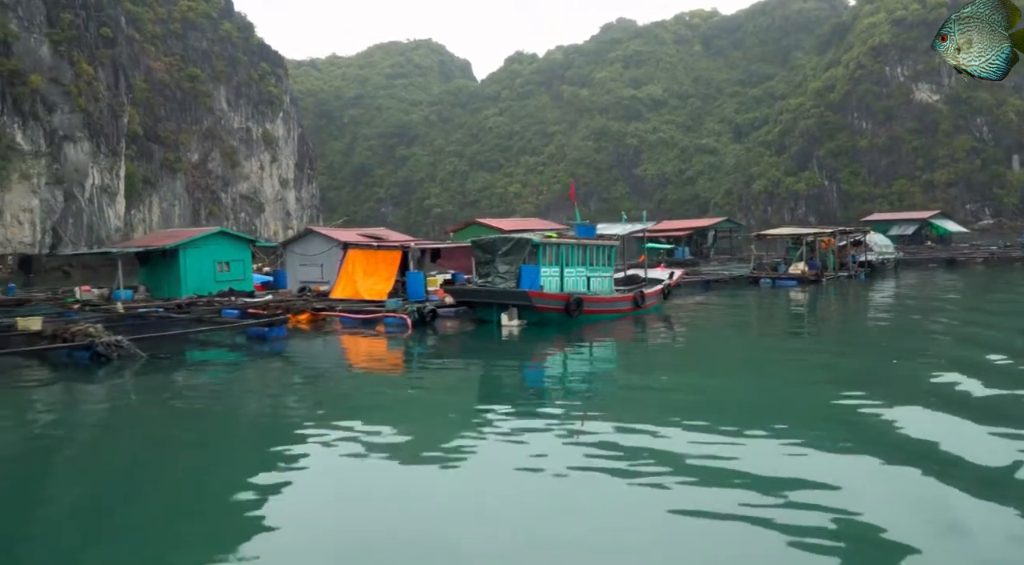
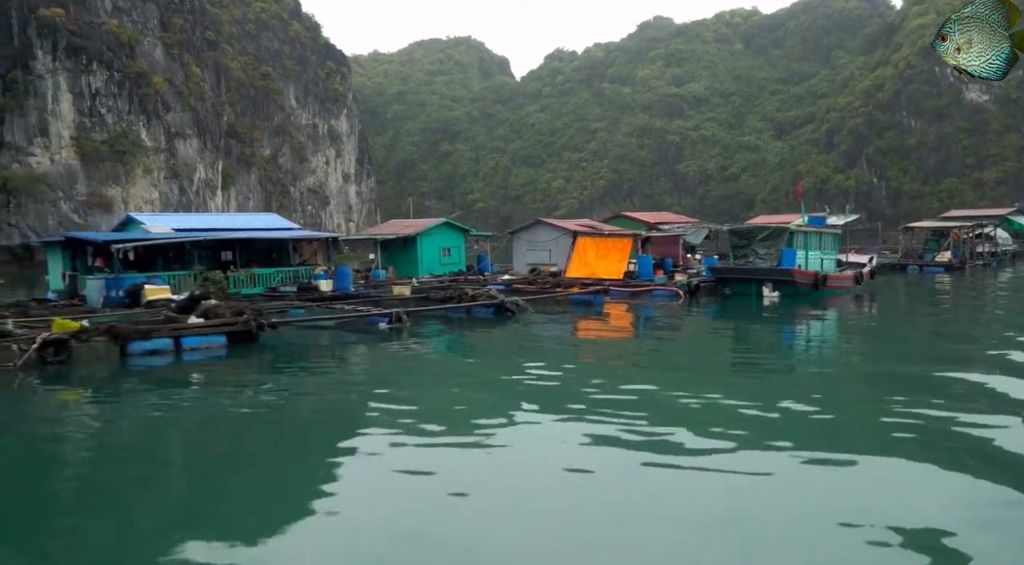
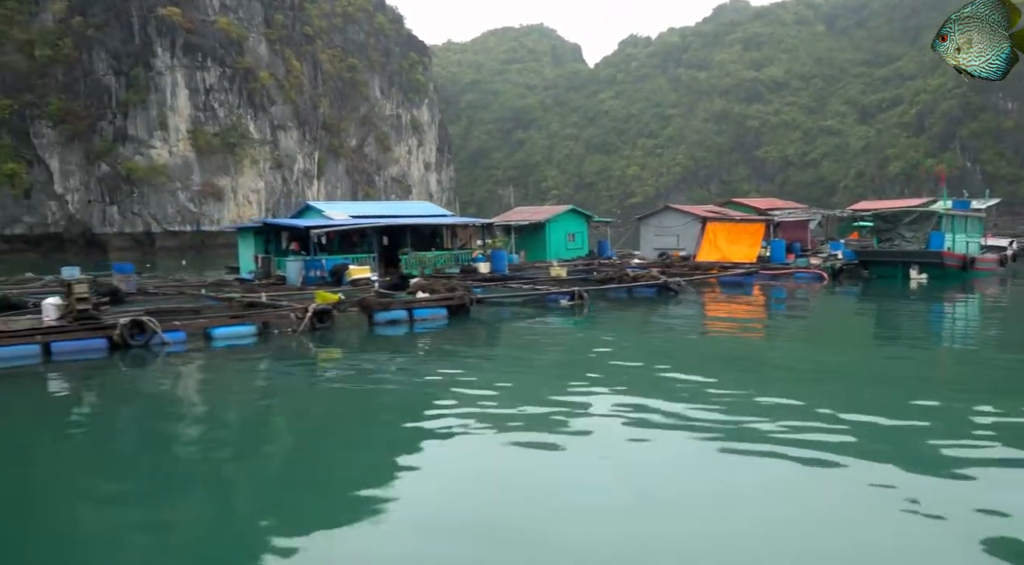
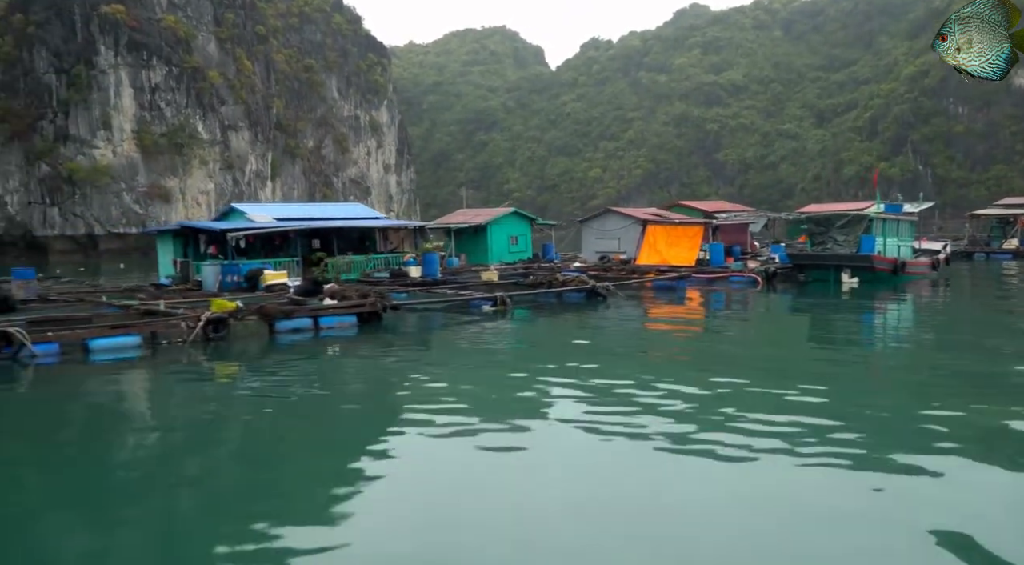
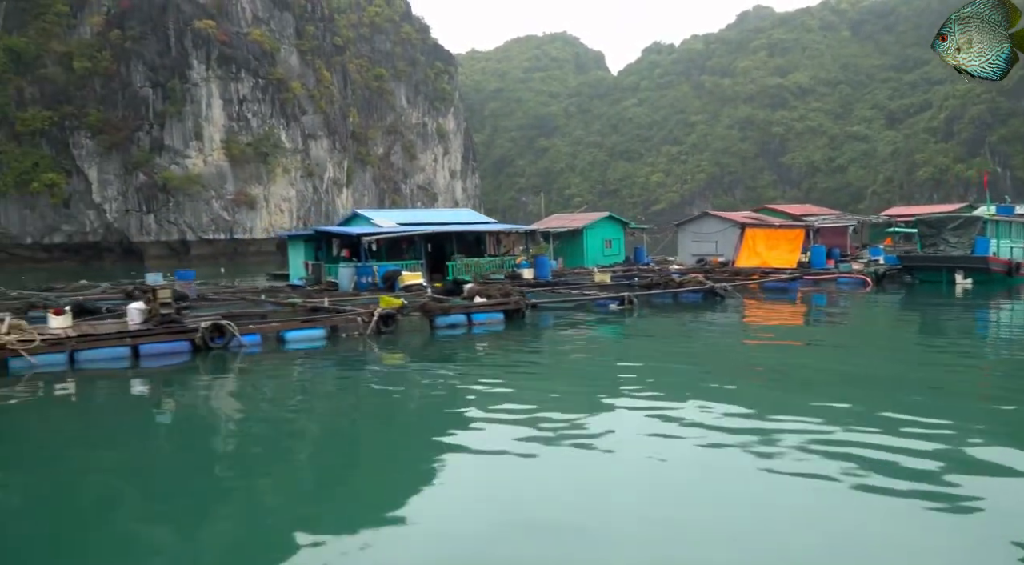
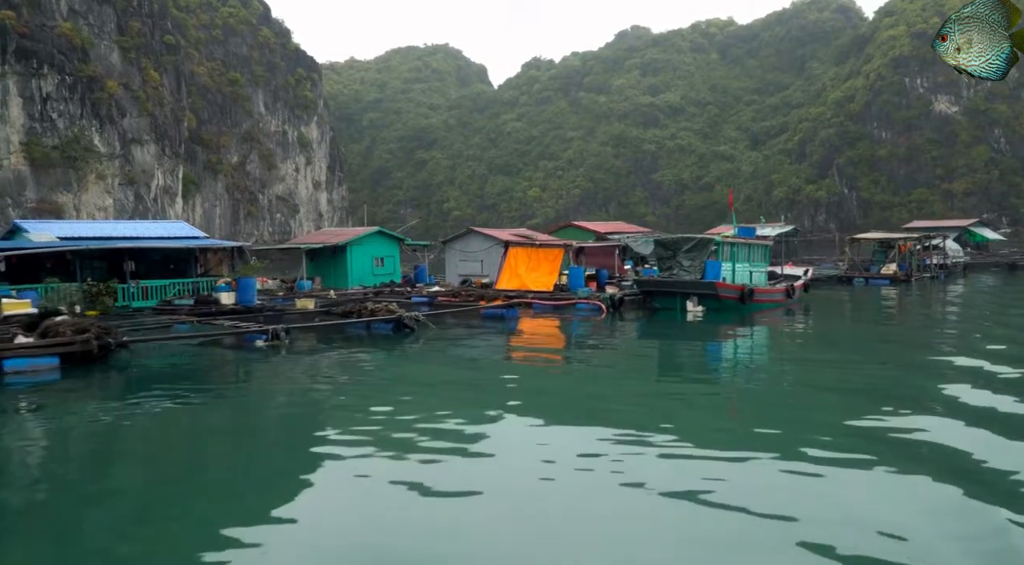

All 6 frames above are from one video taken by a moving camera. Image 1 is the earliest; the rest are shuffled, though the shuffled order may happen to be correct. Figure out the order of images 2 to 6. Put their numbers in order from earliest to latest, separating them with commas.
6, 2, 4, 3, 5
